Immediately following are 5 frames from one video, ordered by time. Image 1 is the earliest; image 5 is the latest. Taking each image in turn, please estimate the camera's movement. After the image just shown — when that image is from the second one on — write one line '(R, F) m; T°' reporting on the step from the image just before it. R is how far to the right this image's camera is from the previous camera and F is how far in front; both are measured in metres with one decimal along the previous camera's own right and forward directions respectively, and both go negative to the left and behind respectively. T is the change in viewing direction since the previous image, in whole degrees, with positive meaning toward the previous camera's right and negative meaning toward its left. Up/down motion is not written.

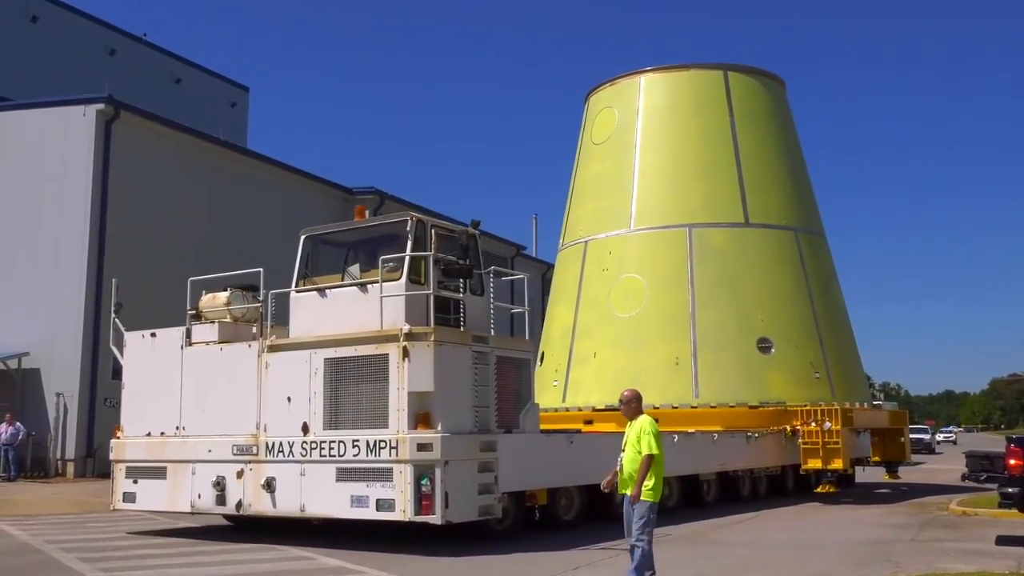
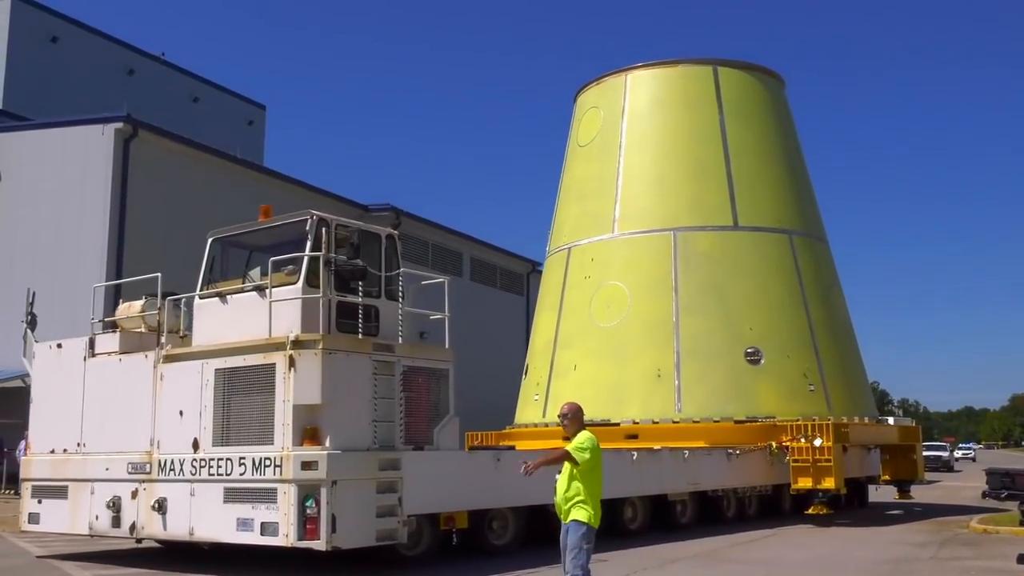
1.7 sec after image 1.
(+1.4, +0.9) m; -3°
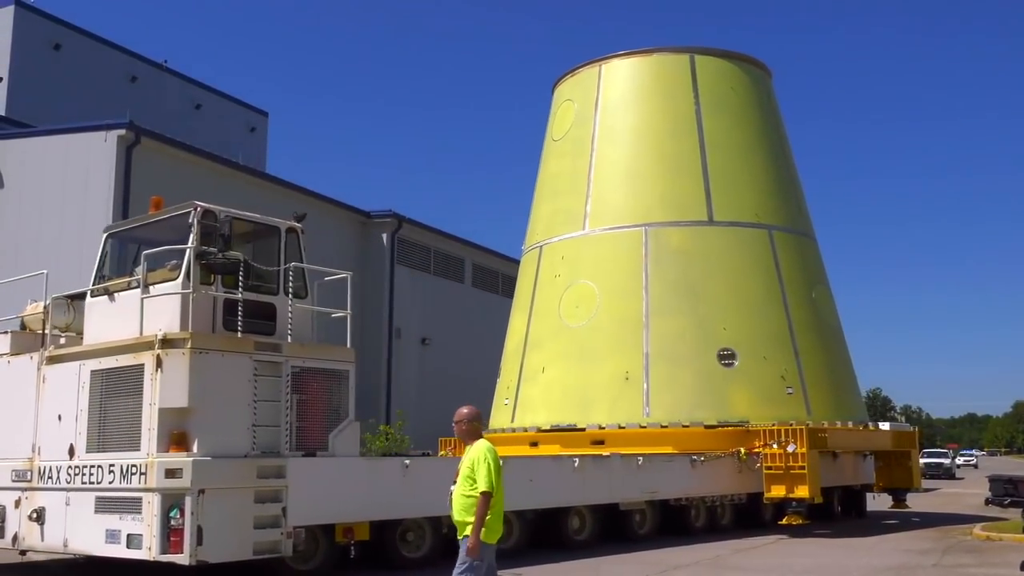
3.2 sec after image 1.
(+1.3, +0.7) m; -2°
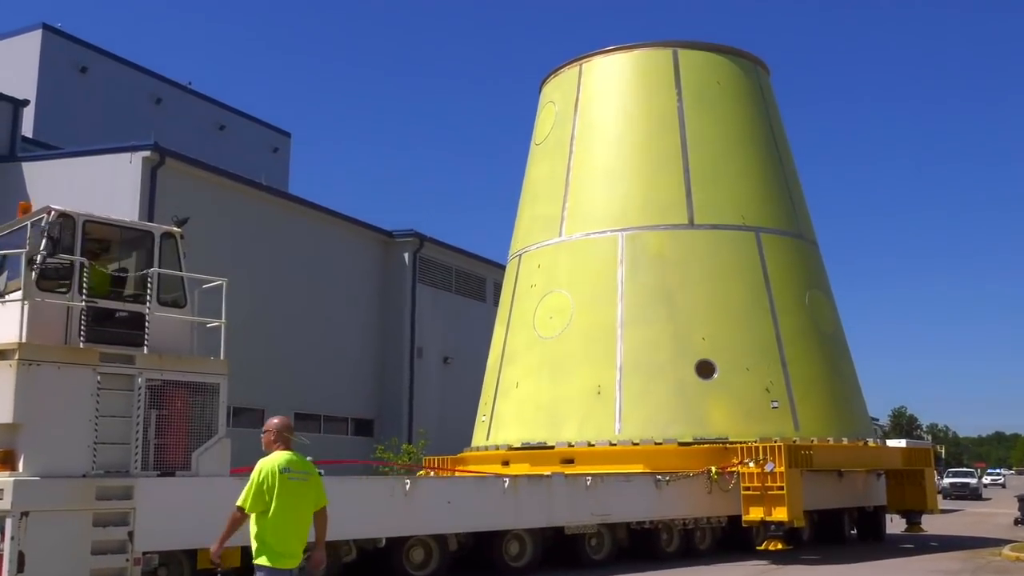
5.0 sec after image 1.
(+1.7, +0.9) m; -4°
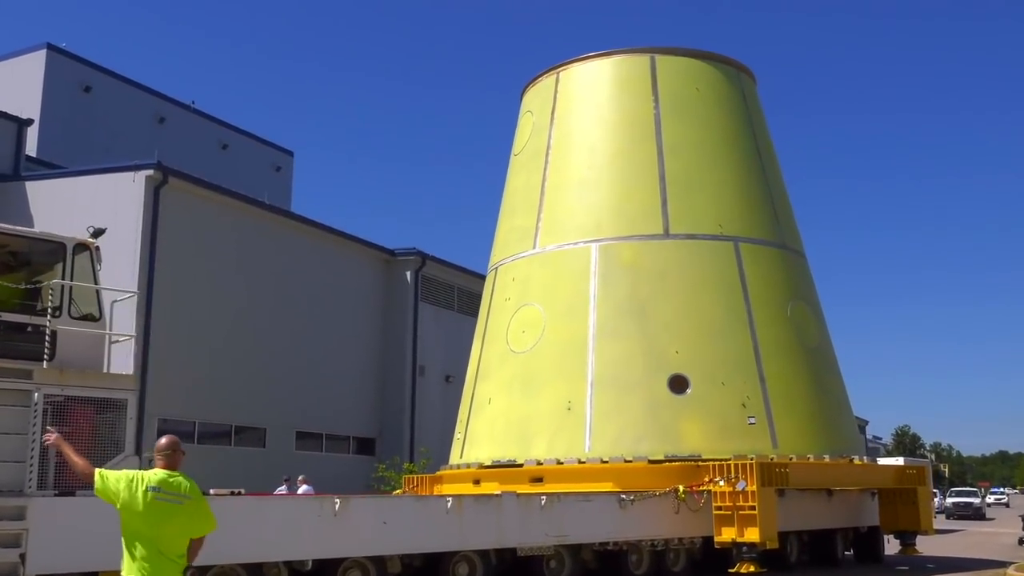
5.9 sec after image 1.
(+1.0, +0.4) m; -2°
